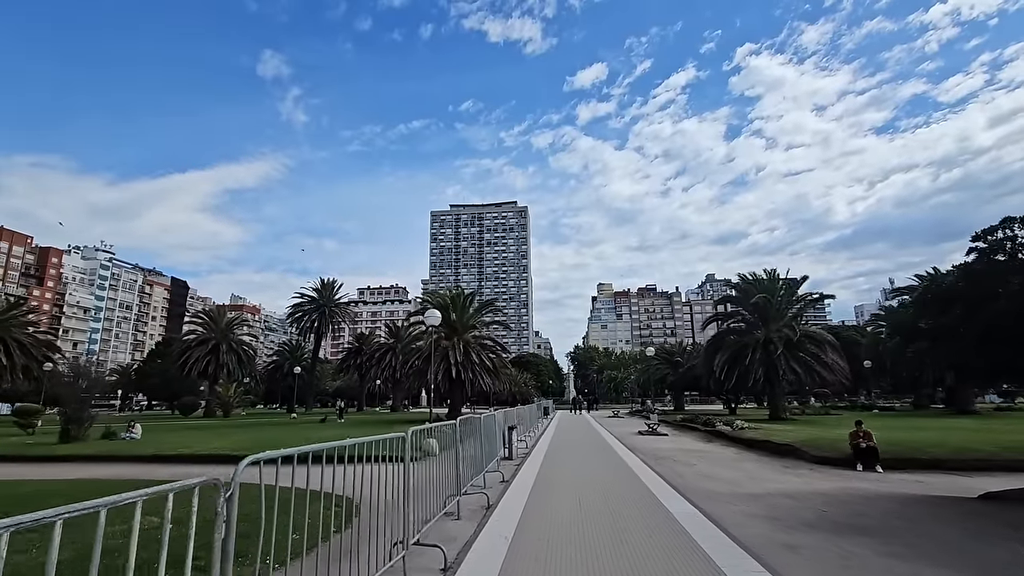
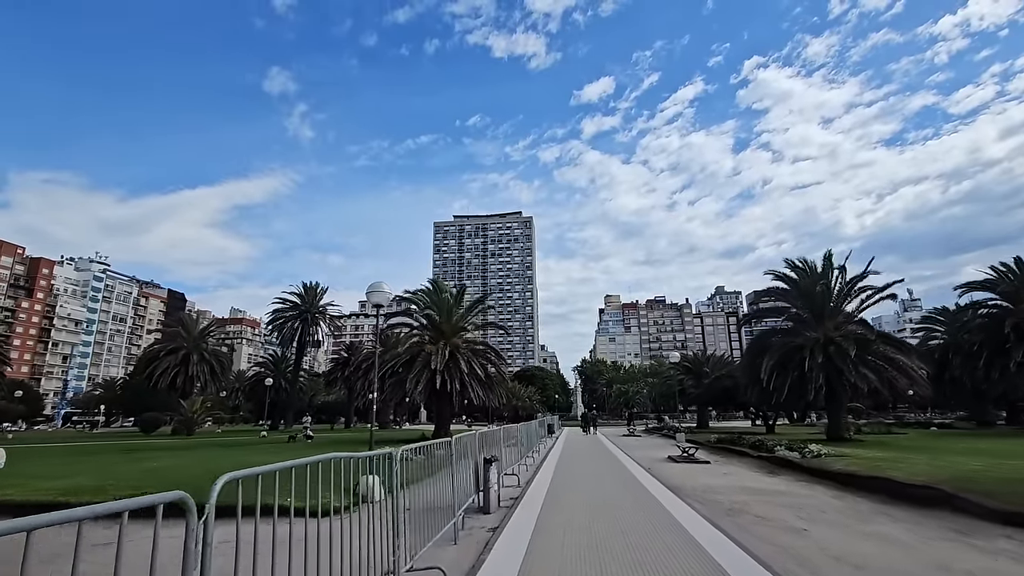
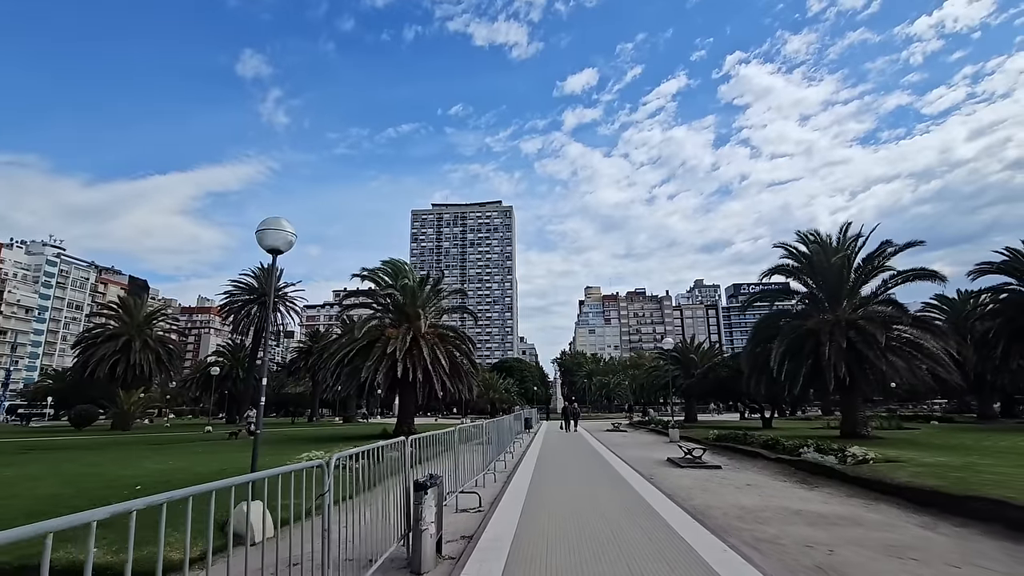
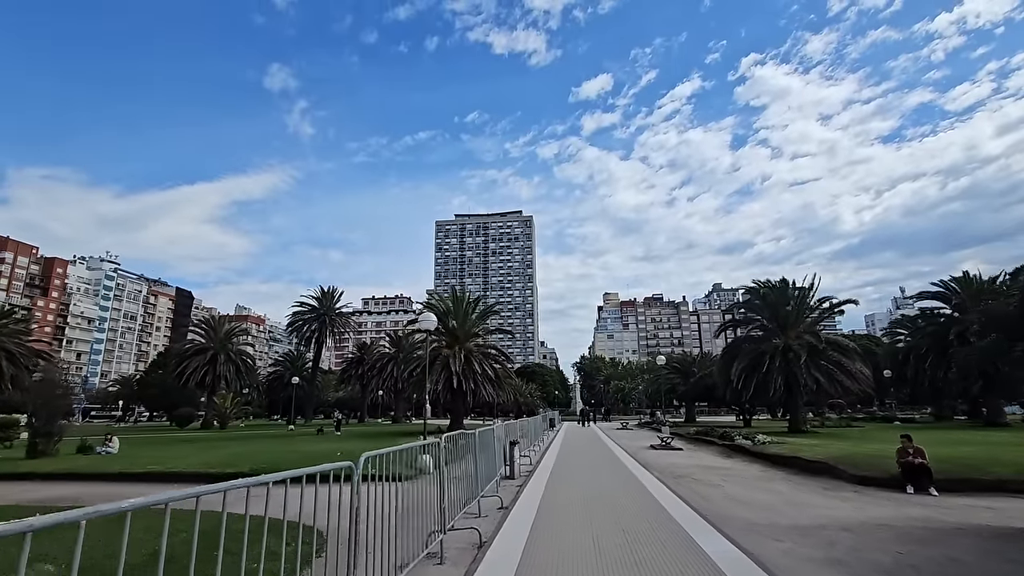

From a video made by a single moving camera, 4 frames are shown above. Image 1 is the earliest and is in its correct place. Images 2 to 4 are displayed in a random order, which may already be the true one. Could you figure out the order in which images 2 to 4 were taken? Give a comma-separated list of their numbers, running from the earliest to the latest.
4, 2, 3
